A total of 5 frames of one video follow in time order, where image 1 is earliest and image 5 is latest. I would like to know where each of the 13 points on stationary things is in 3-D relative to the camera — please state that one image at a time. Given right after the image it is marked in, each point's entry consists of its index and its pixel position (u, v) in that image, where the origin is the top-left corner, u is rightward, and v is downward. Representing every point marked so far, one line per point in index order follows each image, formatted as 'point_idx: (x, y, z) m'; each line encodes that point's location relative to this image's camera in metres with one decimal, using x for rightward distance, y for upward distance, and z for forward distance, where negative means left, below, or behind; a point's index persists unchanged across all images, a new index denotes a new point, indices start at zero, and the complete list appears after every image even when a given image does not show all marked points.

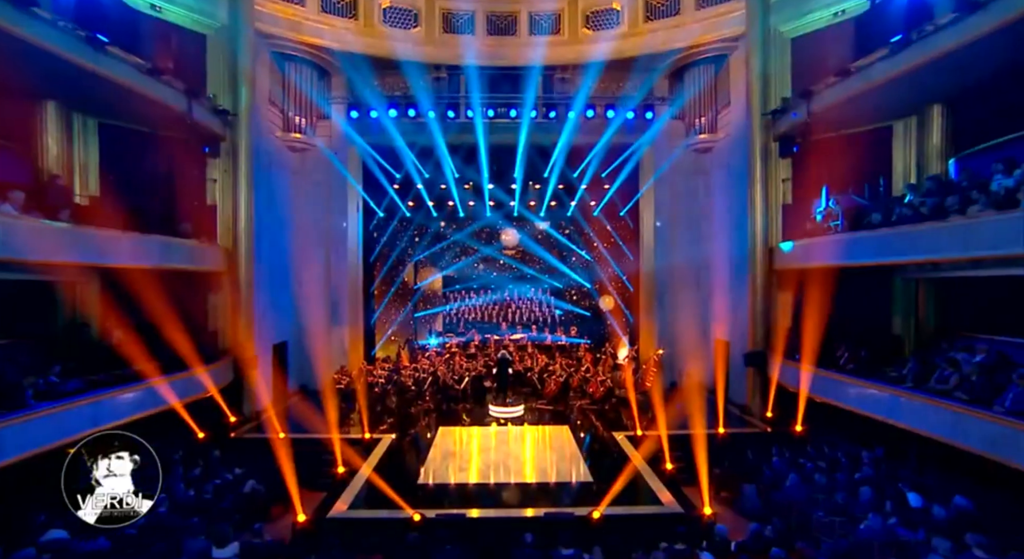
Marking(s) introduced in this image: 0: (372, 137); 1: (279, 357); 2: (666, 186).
0: (-3.0, +3.0, +11.5) m
1: (-4.5, -1.5, +10.4) m
2: (+3.3, +2.0, +11.5) m
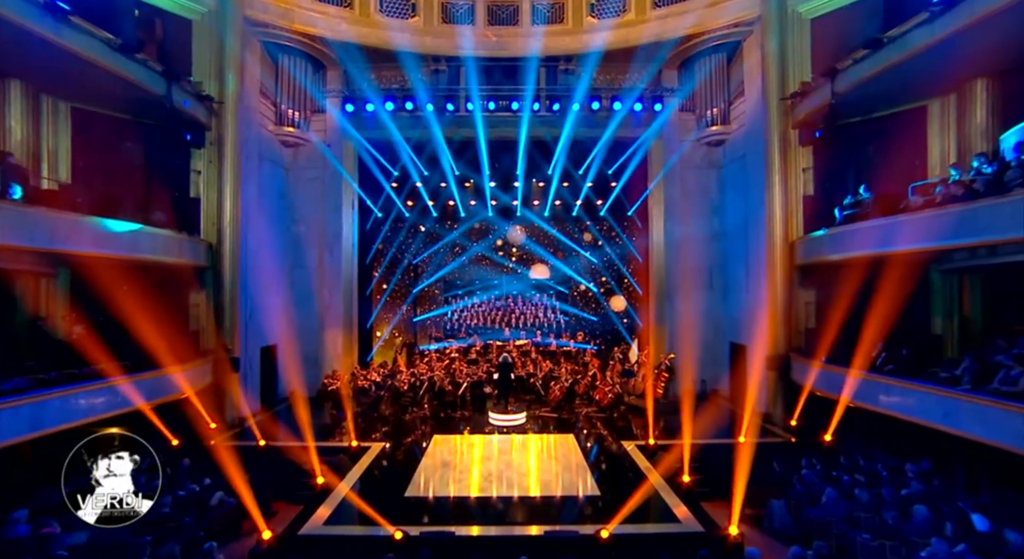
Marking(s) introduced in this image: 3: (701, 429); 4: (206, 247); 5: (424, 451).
0: (-2.9, +3.0, +10.9) m
1: (-4.5, -1.5, +9.8) m
2: (+3.4, +2.0, +10.9) m
3: (+2.9, -2.4, +8.6) m
4: (-4.7, +0.5, +8.2) m
5: (-1.3, -2.5, +7.7) m
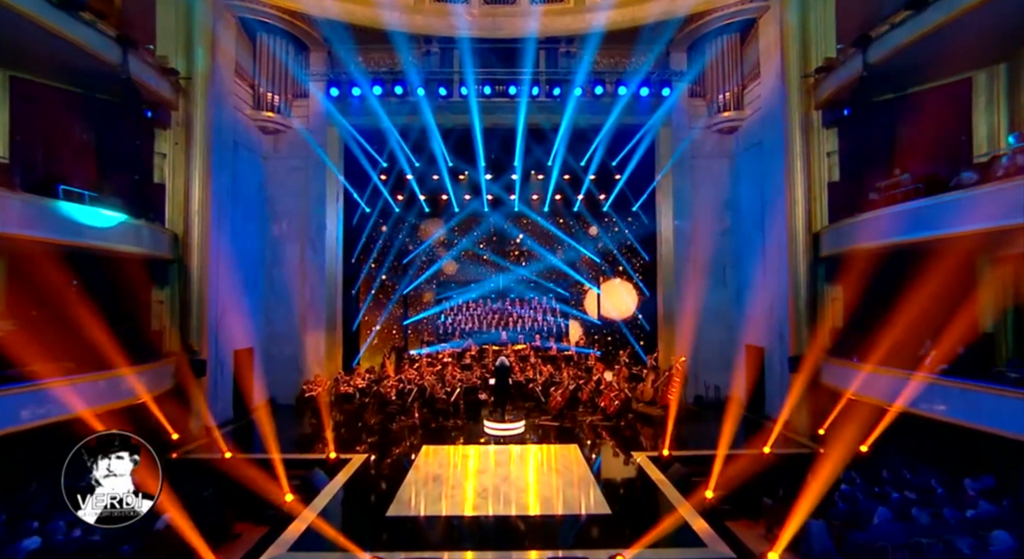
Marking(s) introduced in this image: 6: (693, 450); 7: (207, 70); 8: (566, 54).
0: (-3.0, +3.1, +10.2) m
1: (-4.6, -1.4, +9.0) m
2: (+3.3, +2.1, +10.1) m
3: (+2.9, -2.3, +7.8) m
4: (-4.7, +0.6, +7.4) m
5: (-1.3, -2.4, +6.9) m
6: (+2.5, -2.3, +7.3) m
7: (-4.5, +3.1, +7.9) m
8: (+1.1, +4.5, +10.5) m
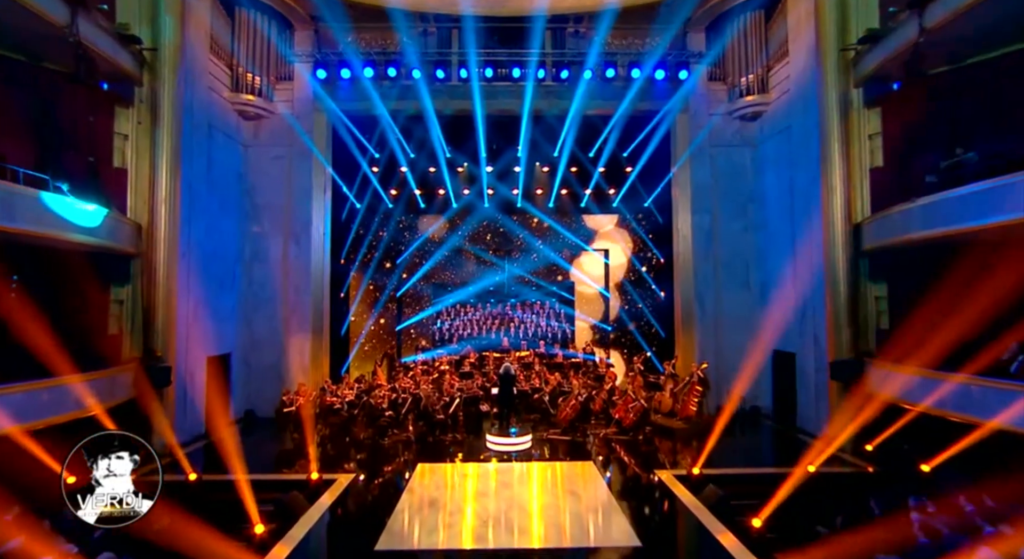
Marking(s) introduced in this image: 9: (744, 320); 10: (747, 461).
0: (-2.9, +3.1, +9.3) m
1: (-4.5, -1.4, +8.1) m
2: (+3.4, +2.1, +9.3) m
3: (+3.0, -2.3, +6.9) m
4: (-4.6, +0.6, +6.5) m
5: (-1.2, -2.3, +6.0) m
6: (+2.5, -2.3, +6.4) m
7: (-4.4, +3.1, +7.0) m
8: (+1.1, +4.5, +9.7) m
9: (+4.0, -0.7, +9.3) m
10: (+3.0, -2.3, +6.6) m
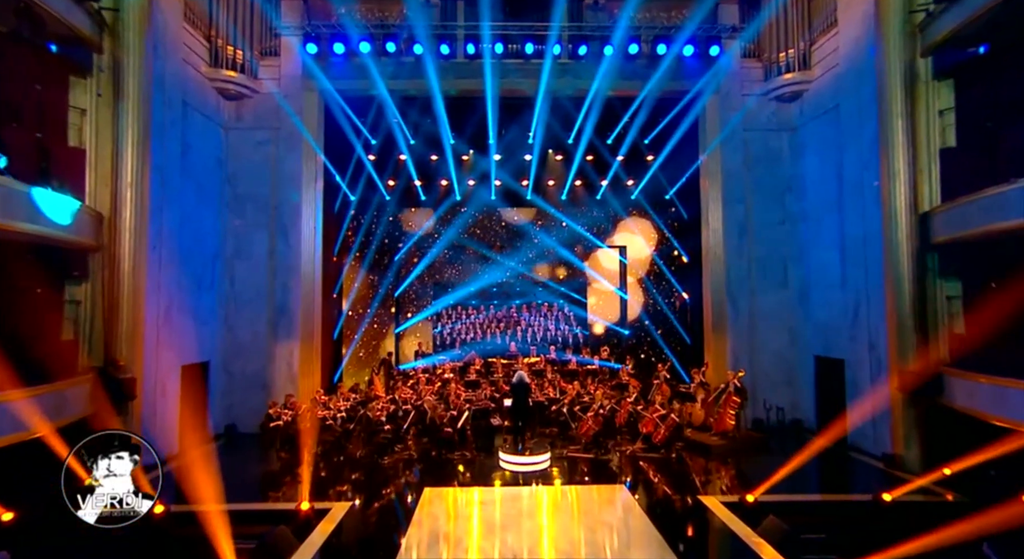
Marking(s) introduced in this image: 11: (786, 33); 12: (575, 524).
0: (-2.7, +3.1, +8.4) m
1: (-4.3, -1.4, +7.1) m
2: (+3.6, +2.1, +8.4) m
3: (+3.2, -2.3, +6.0) m
4: (-4.4, +0.7, +5.5) m
5: (-1.0, -2.3, +5.0) m
6: (+2.8, -2.2, +5.5) m
7: (-4.2, +3.2, +6.1) m
8: (+1.3, +4.5, +8.8) m
9: (+4.2, -0.7, +8.4) m
10: (+3.2, -2.2, +5.7) m
11: (+4.0, +3.7, +7.9) m
12: (+0.8, -2.3, +4.8) m
